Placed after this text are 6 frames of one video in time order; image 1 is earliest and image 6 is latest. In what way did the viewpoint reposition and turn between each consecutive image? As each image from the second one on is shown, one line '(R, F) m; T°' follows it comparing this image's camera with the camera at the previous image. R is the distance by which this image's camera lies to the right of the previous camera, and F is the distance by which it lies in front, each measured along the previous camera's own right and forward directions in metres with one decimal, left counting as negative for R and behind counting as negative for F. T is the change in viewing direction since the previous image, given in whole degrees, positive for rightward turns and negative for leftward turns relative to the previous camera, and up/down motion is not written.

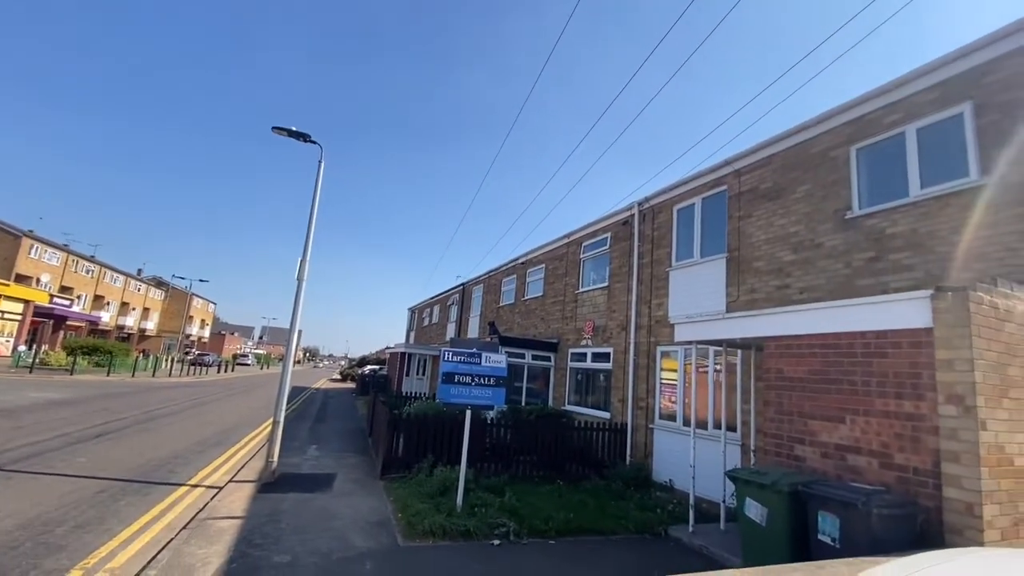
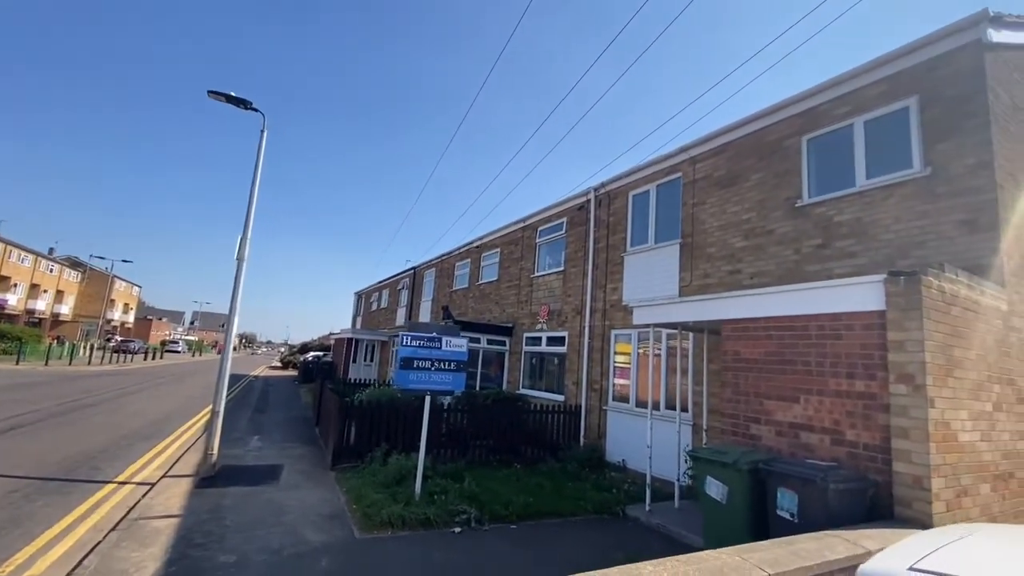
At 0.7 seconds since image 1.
(-0.2, +0.2) m; +6°
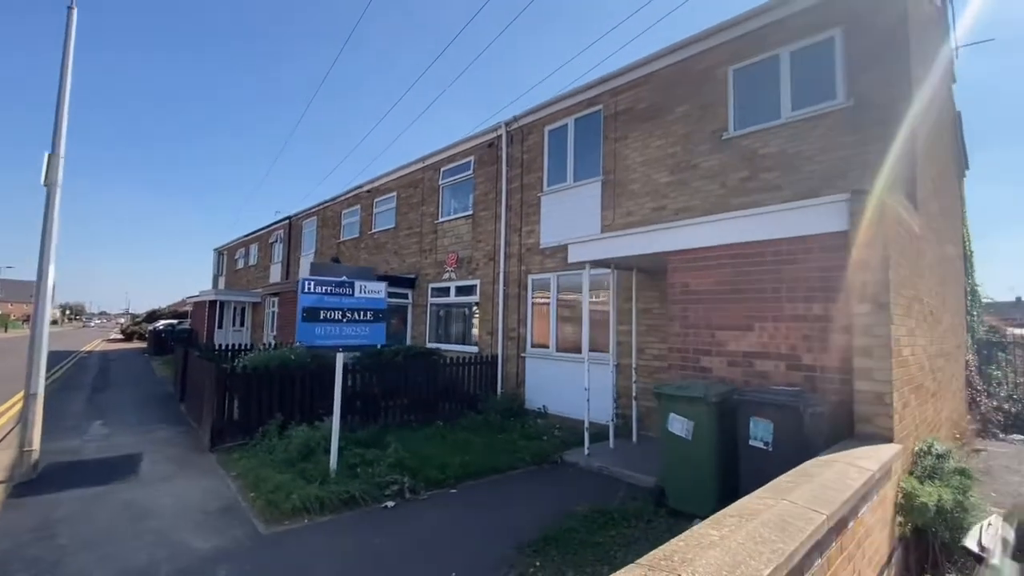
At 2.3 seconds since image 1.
(-0.6, +1.0) m; +14°
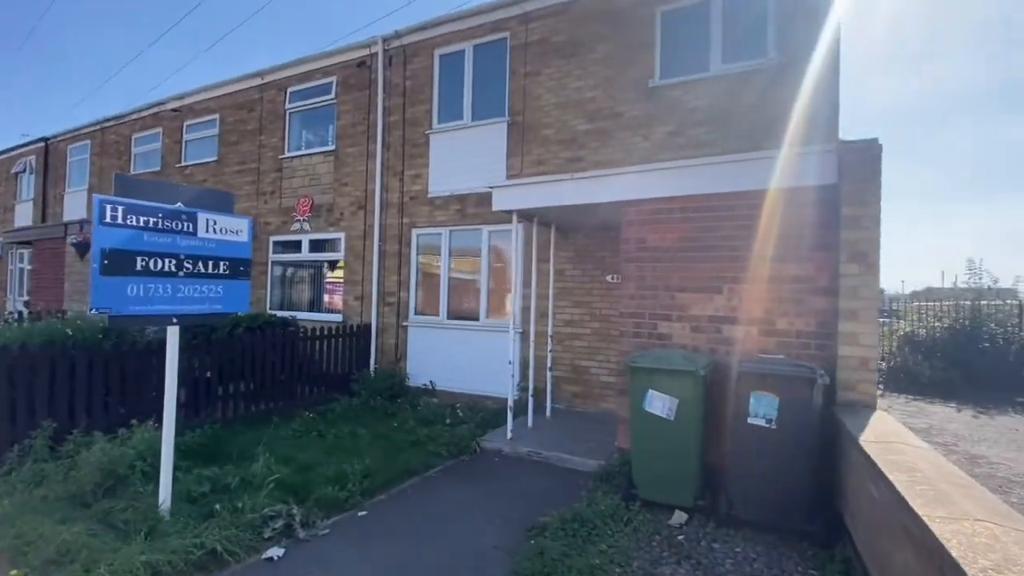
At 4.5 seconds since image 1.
(-0.9, +1.6) m; +20°
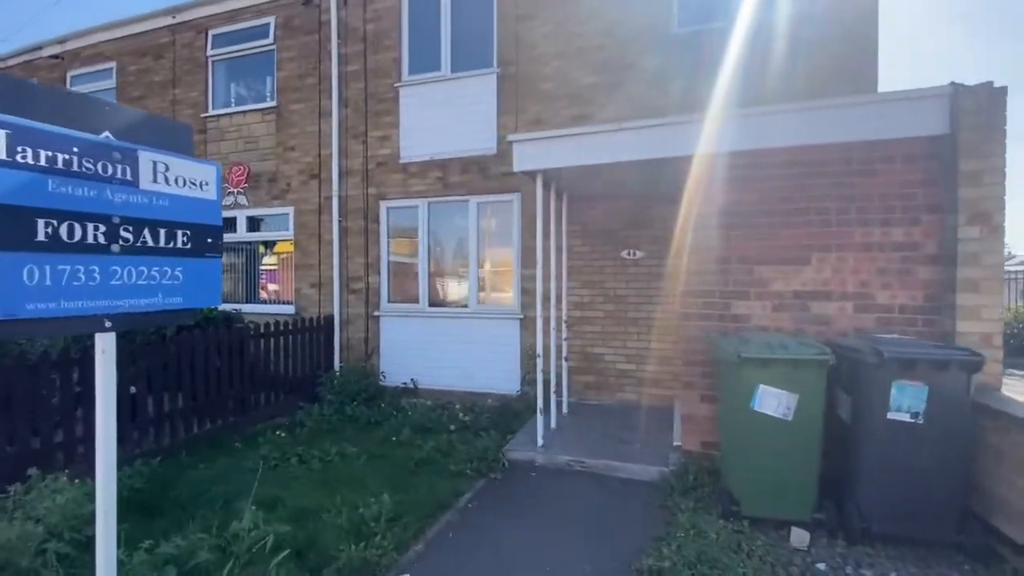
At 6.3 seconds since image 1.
(-1.0, +1.2) m; +9°
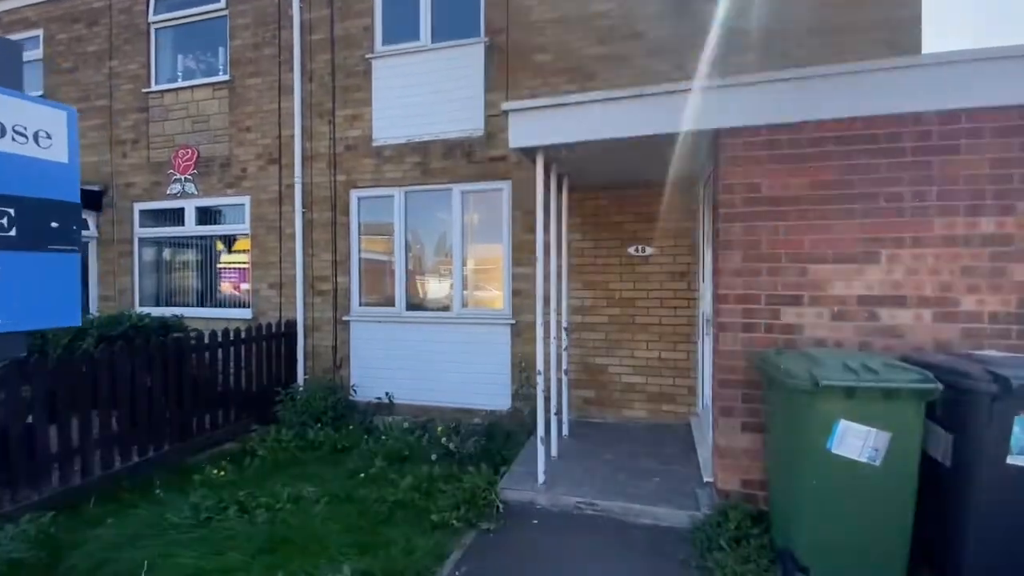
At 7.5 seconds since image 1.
(-0.1, +0.9) m; +2°
